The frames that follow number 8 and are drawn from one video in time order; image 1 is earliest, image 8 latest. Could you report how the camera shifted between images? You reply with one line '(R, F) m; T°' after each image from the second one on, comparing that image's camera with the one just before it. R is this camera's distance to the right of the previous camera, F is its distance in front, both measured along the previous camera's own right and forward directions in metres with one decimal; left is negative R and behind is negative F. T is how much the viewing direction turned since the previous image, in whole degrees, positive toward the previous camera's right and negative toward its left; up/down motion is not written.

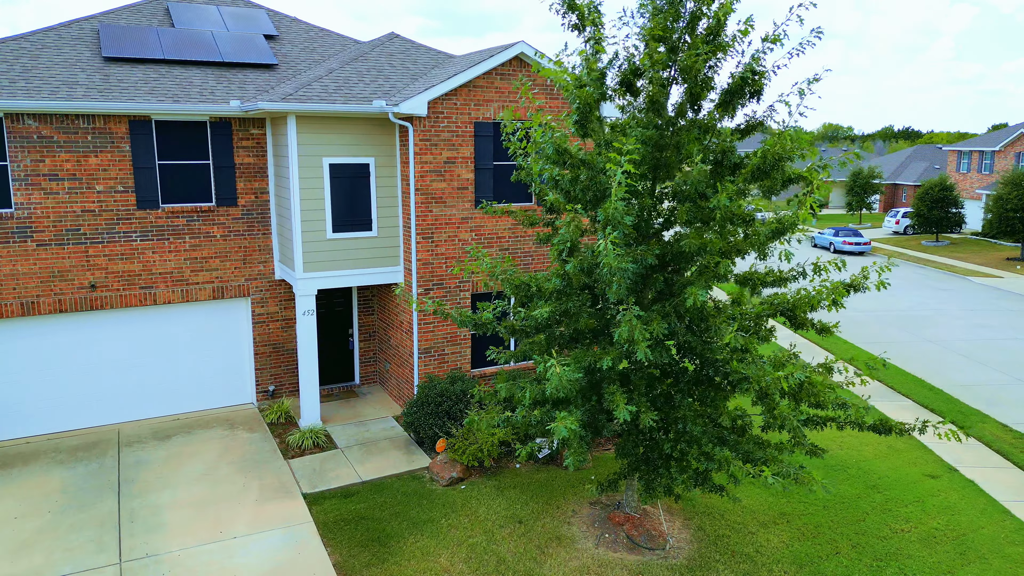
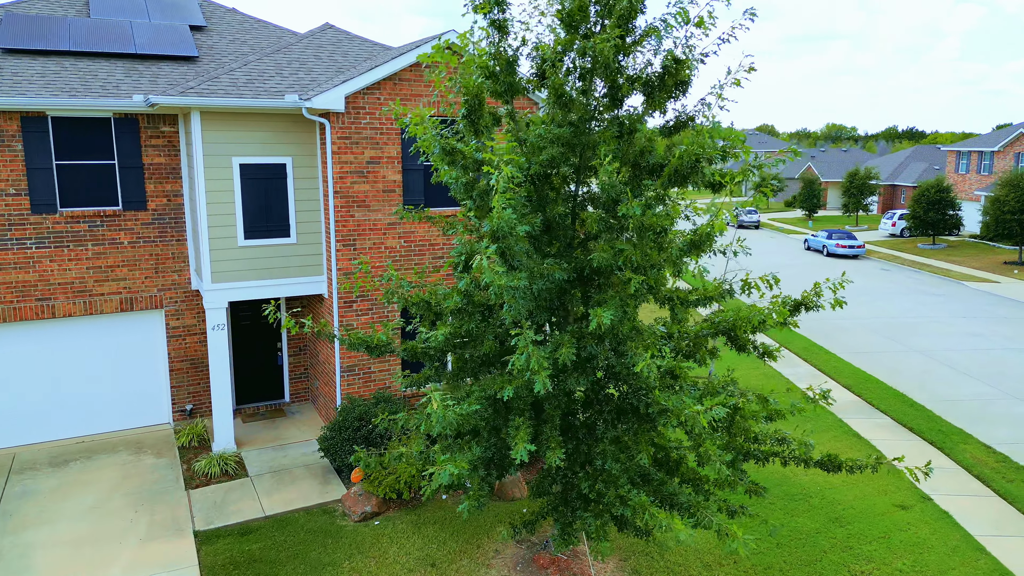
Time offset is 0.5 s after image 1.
(+0.9, +0.9) m; 0°
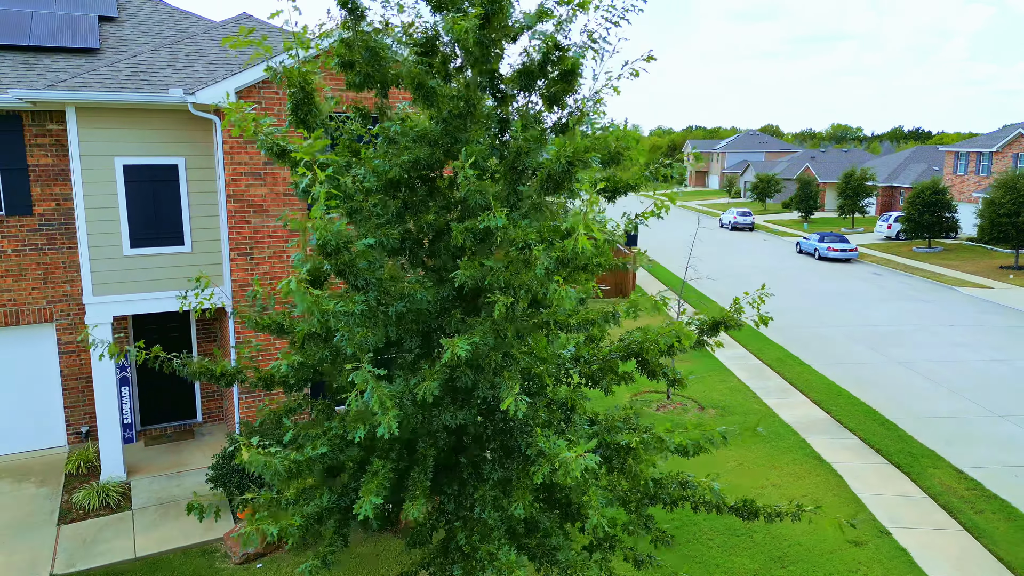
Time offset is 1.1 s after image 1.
(+1.1, +0.9) m; 0°
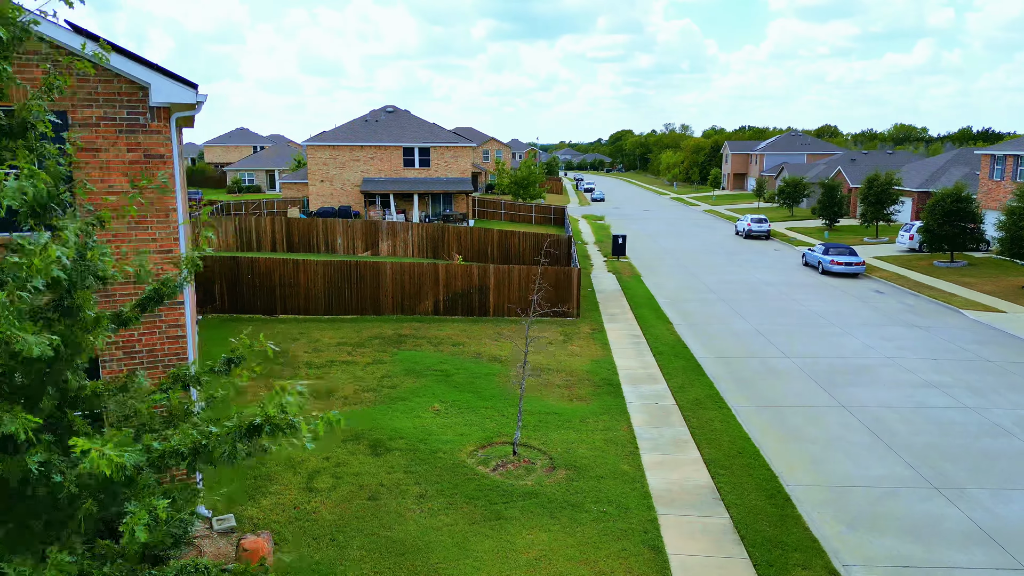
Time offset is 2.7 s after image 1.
(+3.5, +2.4) m; -4°
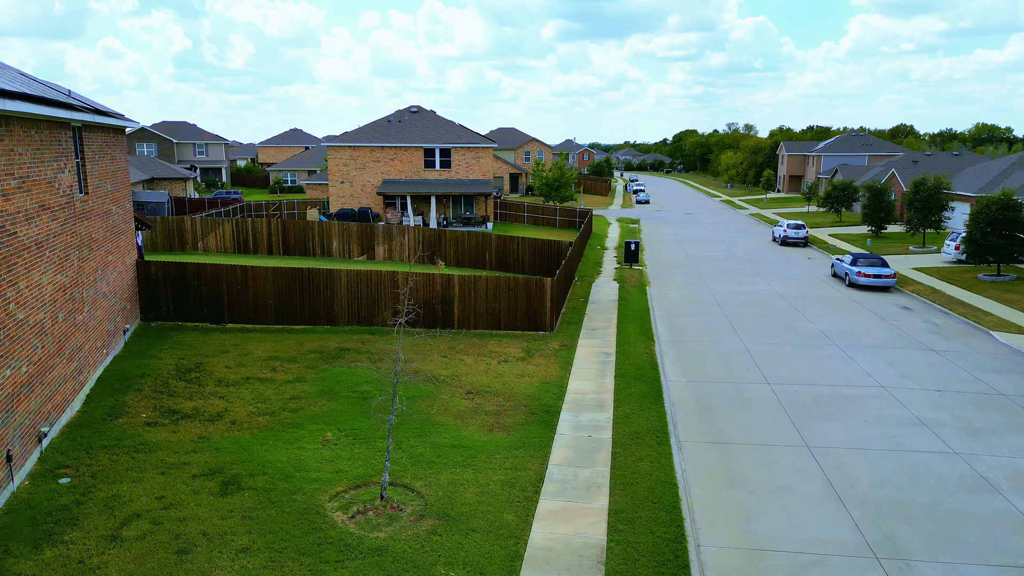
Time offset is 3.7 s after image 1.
(+2.5, +1.5) m; -5°
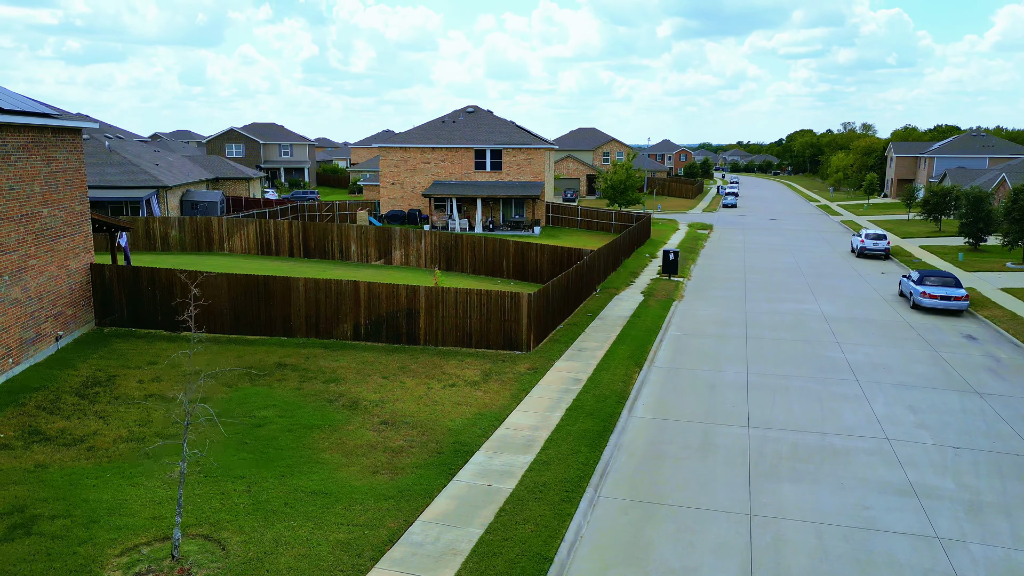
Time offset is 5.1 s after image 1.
(+3.2, +2.0) m; -8°
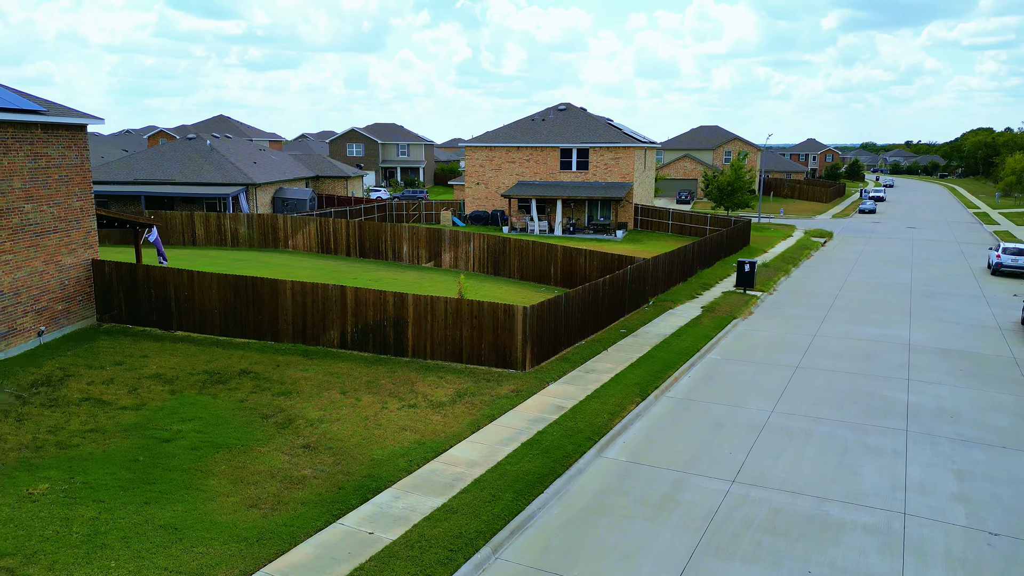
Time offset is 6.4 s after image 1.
(+3.1, +2.0) m; -11°
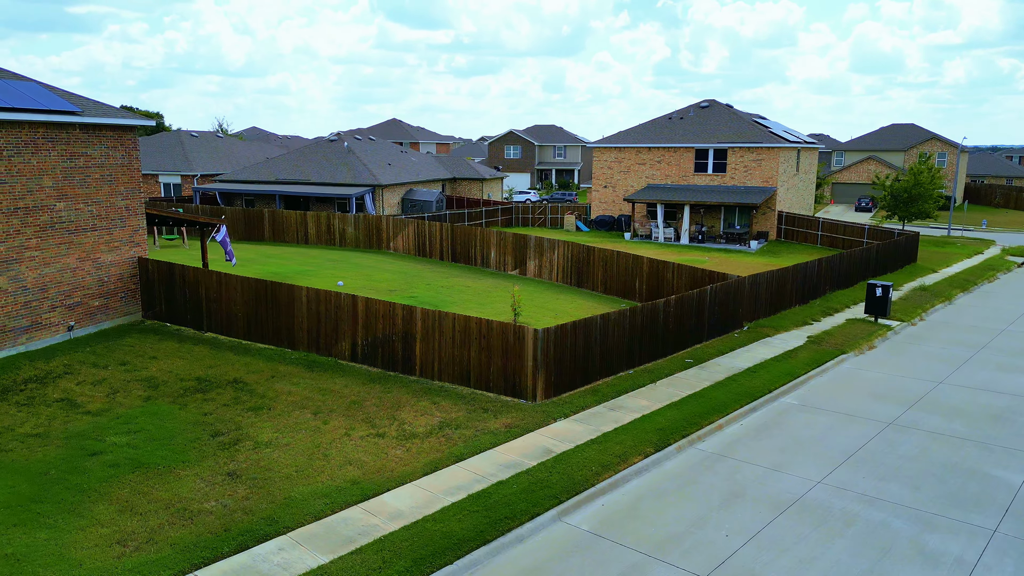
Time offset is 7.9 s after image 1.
(+3.3, +2.4) m; -14°
